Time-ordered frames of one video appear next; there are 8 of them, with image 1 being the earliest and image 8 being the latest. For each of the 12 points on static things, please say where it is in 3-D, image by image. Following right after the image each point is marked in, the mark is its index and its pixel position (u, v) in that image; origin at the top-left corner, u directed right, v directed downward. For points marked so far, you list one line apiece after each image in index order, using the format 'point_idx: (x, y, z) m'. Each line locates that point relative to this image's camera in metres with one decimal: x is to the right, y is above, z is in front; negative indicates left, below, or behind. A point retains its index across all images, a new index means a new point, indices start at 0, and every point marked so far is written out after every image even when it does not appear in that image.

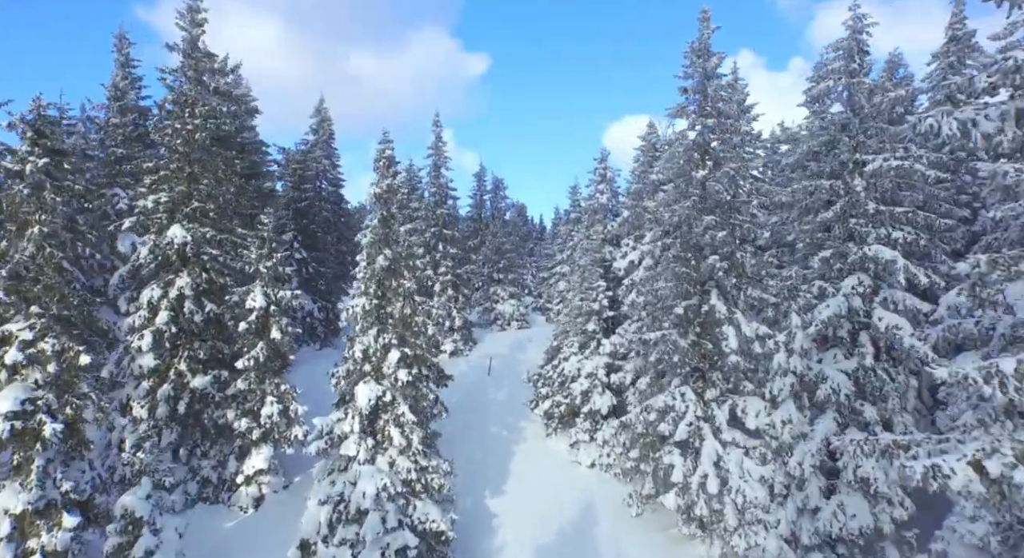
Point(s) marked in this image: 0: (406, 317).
0: (-2.7, -1.0, +18.3) m
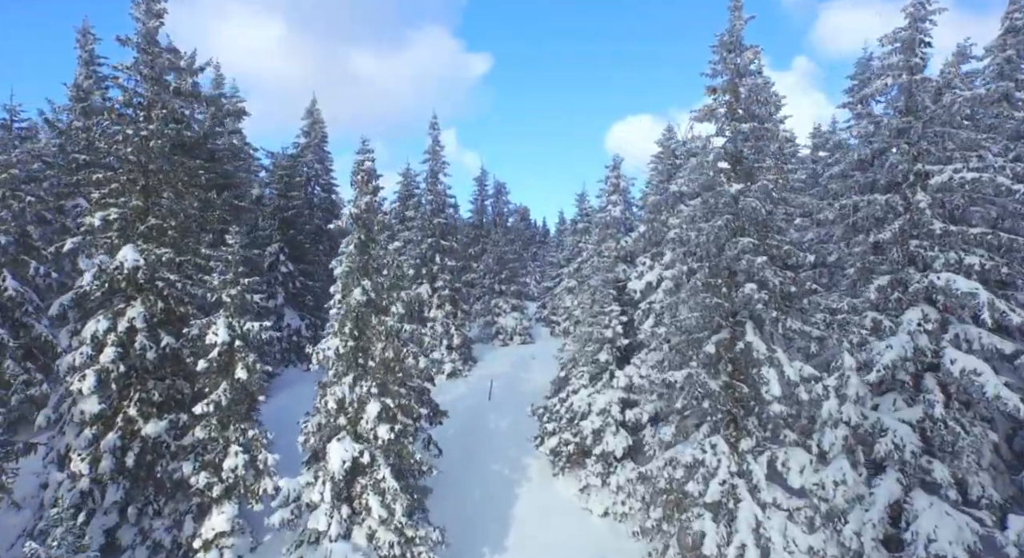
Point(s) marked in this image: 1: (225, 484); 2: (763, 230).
0: (-2.6, -1.8, +15.5) m
1: (-6.9, -4.9, +17.4) m
2: (+6.3, +1.2, +18.2) m
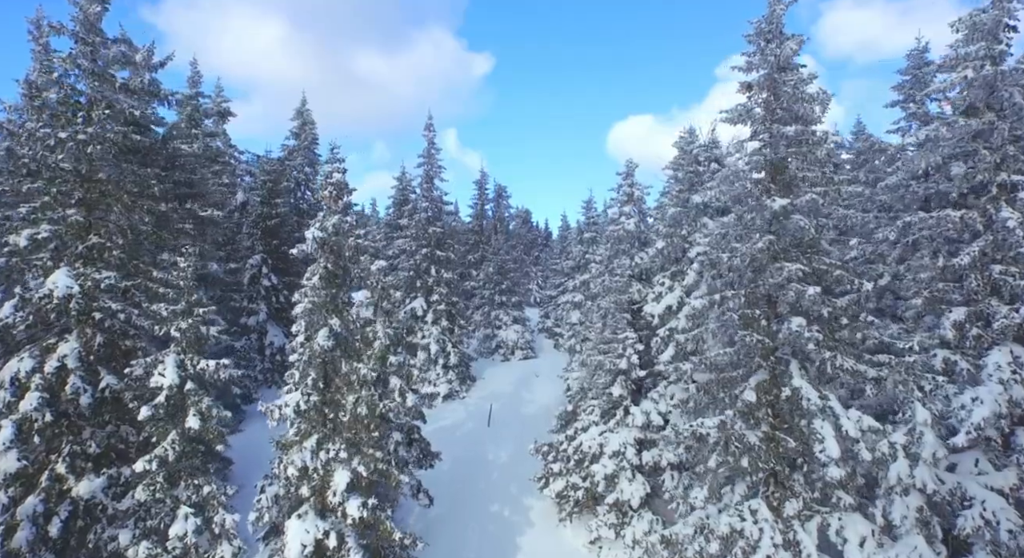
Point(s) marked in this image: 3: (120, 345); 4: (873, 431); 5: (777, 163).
0: (-2.6, -2.4, +12.7) m
1: (-6.8, -5.5, +14.6) m
2: (+6.3, +0.6, +15.4) m
3: (-8.8, -1.5, +16.2) m
4: (+6.7, -2.8, +13.5) m
5: (+5.9, +2.6, +16.1) m
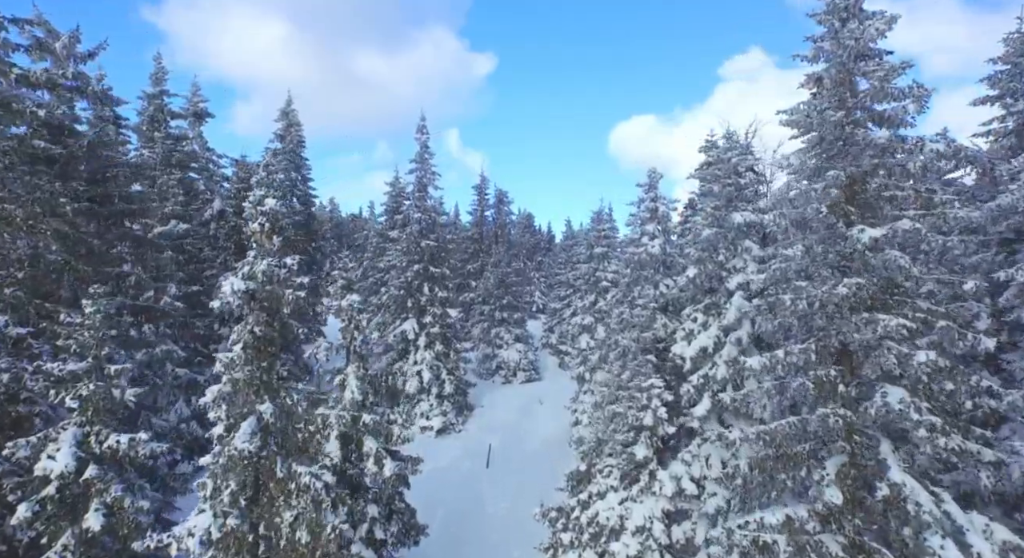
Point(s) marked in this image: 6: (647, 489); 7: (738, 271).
0: (-2.6, -3.2, +9.1) m
1: (-6.8, -6.4, +11.0) m
2: (+6.3, -0.3, +11.7) m
3: (-8.7, -2.3, +12.6) m
4: (+6.7, -3.7, +9.8) m
5: (+5.9, +1.7, +12.4) m
6: (+3.1, -4.8, +16.9) m
7: (+5.7, +0.1, +17.8) m
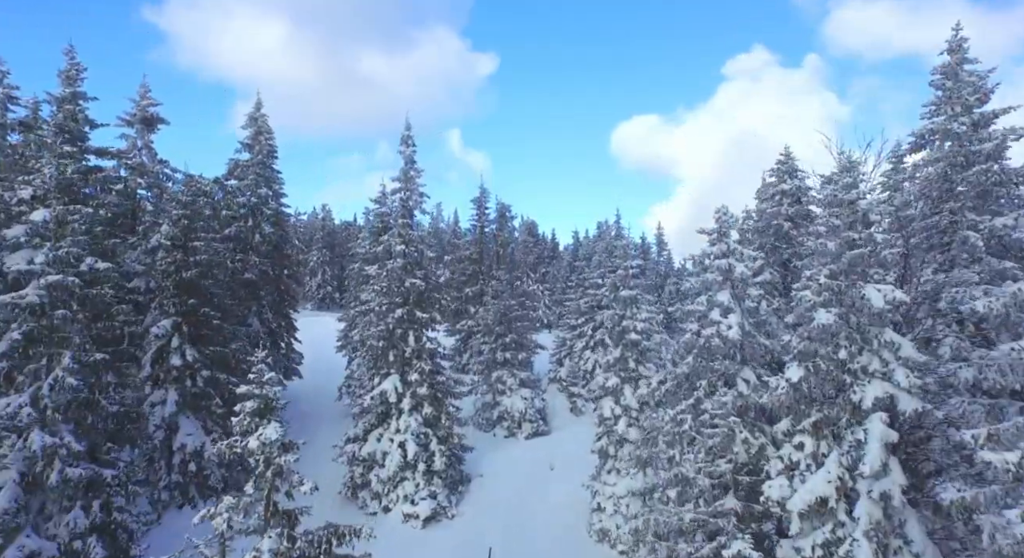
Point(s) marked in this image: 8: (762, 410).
0: (-2.4, -5.0, +2.9) m
1: (-6.7, -8.1, +4.8) m
2: (+6.5, -2.0, +5.5) m
3: (-8.6, -4.1, +6.4) m
4: (+6.9, -5.4, +3.6) m
5: (+6.1, 0.0, +6.2) m
6: (+3.3, -6.6, +10.7) m
7: (+5.8, -1.6, +11.6) m
8: (+4.5, -2.3, +12.9) m
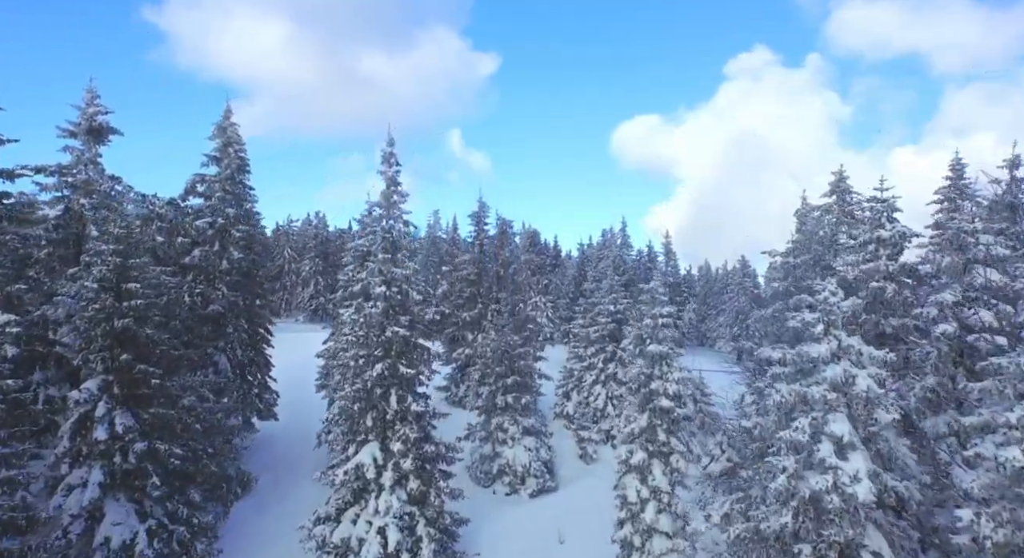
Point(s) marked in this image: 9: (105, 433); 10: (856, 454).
0: (-2.4, -6.4, -1.7) m
1: (-6.6, -9.5, +0.1) m
2: (+6.5, -3.4, +0.9) m
3: (-8.5, -5.5, +1.8) m
4: (+6.9, -6.8, -1.0) m
5: (+6.1, -1.4, +1.6) m
6: (+3.3, -8.0, +6.0) m
7: (+5.9, -3.1, +7.0) m
8: (+4.6, -3.8, +8.2) m
9: (-11.1, -4.2, +19.6) m
10: (+4.0, -2.1, +8.8) m
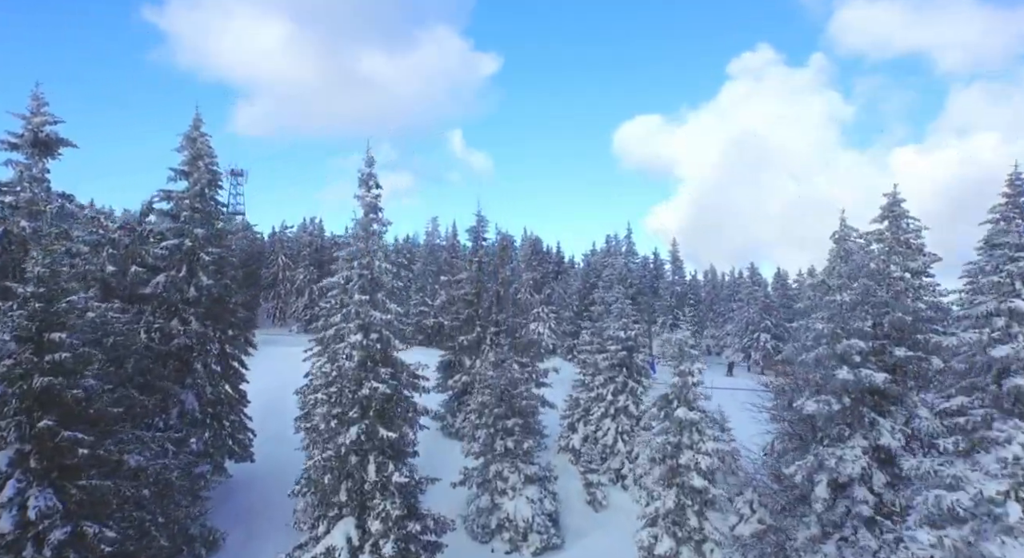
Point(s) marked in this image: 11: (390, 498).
0: (-2.4, -7.6, -5.3) m
1: (-6.6, -10.7, -3.4) m
2: (+6.5, -4.6, -2.7) m
3: (-8.5, -6.7, -1.7) m
4: (+6.9, -8.0, -4.6) m
5: (+6.1, -2.6, -2.0) m
6: (+3.3, -9.2, +2.5) m
7: (+5.9, -4.2, +3.4) m
8: (+4.6, -5.0, +4.7) m
9: (-11.1, -5.4, +16.1) m
10: (+4.0, -3.3, +5.3) m
11: (-3.2, -5.6, +18.8) m
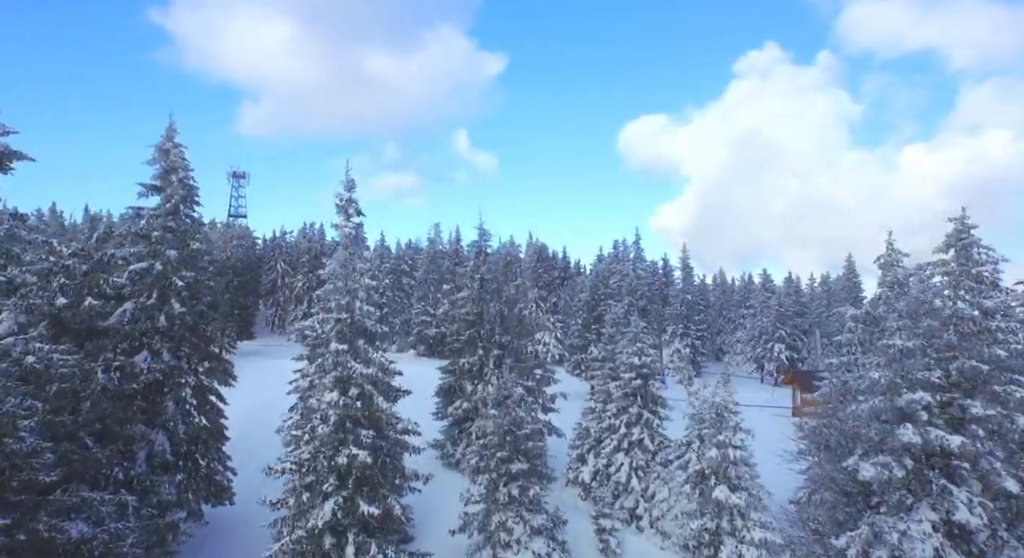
0: (-2.4, -8.6, -8.2) m
1: (-6.6, -11.8, -6.3) m
2: (+6.5, -5.6, -5.7) m
3: (-8.6, -7.7, -4.7) m
4: (+6.9, -9.0, -7.6) m
5: (+6.1, -3.6, -5.0) m
6: (+3.3, -10.2, -0.5) m
7: (+5.9, -5.3, +0.4) m
8: (+4.6, -6.0, +1.7) m
9: (-11.0, -6.4, +13.2) m
10: (+4.0, -4.3, +2.3) m
11: (-3.1, -6.6, +15.9) m
